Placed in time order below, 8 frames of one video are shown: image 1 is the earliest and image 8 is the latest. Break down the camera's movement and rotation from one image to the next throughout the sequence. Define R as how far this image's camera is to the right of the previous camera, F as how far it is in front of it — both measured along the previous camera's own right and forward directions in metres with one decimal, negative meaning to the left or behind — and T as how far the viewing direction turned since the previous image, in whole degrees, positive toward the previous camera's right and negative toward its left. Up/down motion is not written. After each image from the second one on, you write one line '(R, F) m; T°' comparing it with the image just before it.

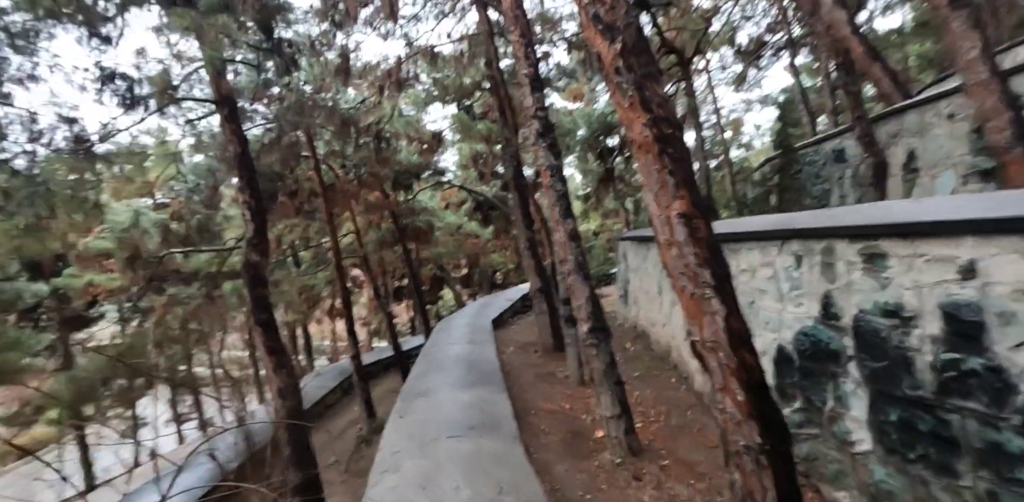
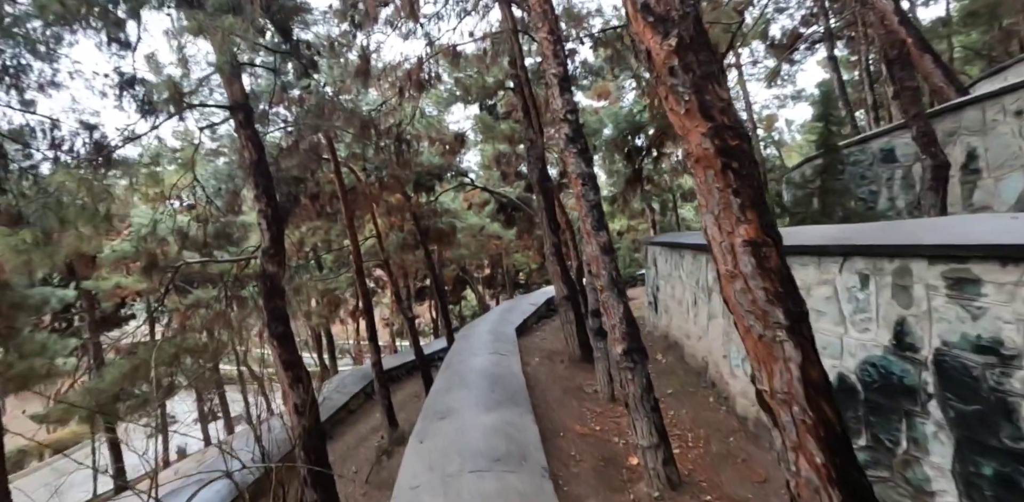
(0.0, +0.3) m; -2°
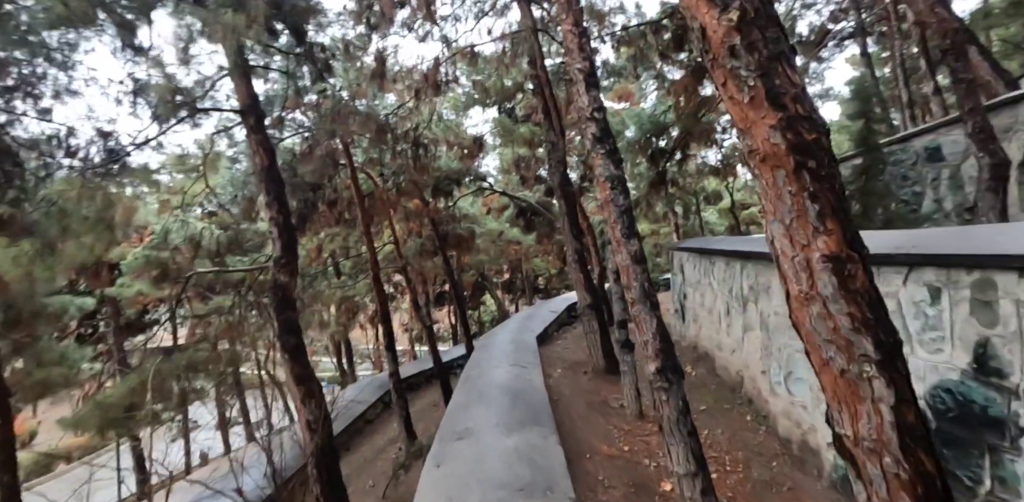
(0.0, +0.3) m; -2°
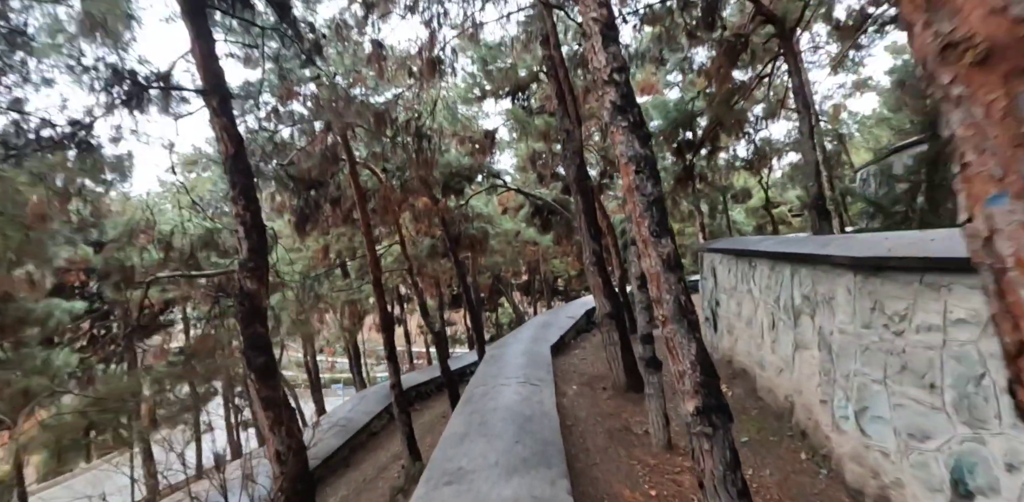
(+0.1, +0.7) m; -2°
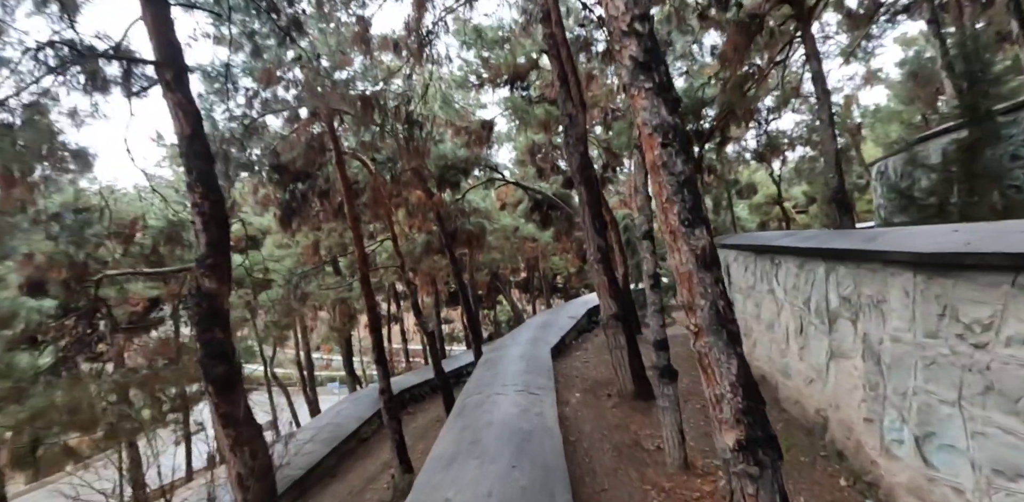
(0.0, +0.5) m; 0°
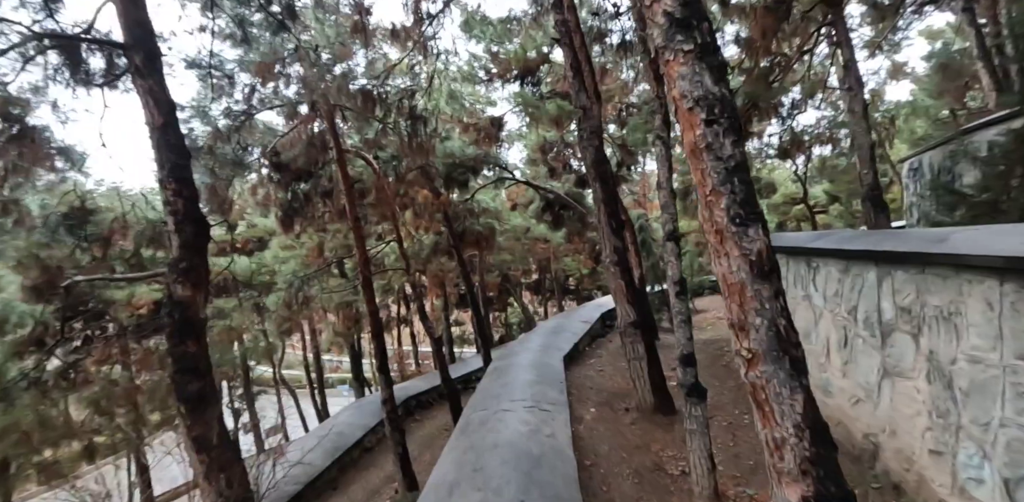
(0.0, +0.4) m; -1°
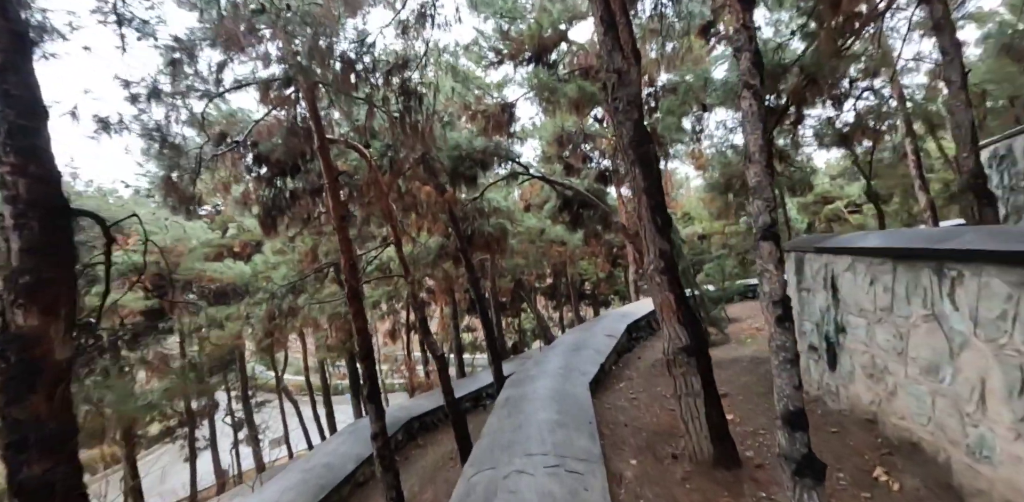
(0.0, +1.2) m; -1°
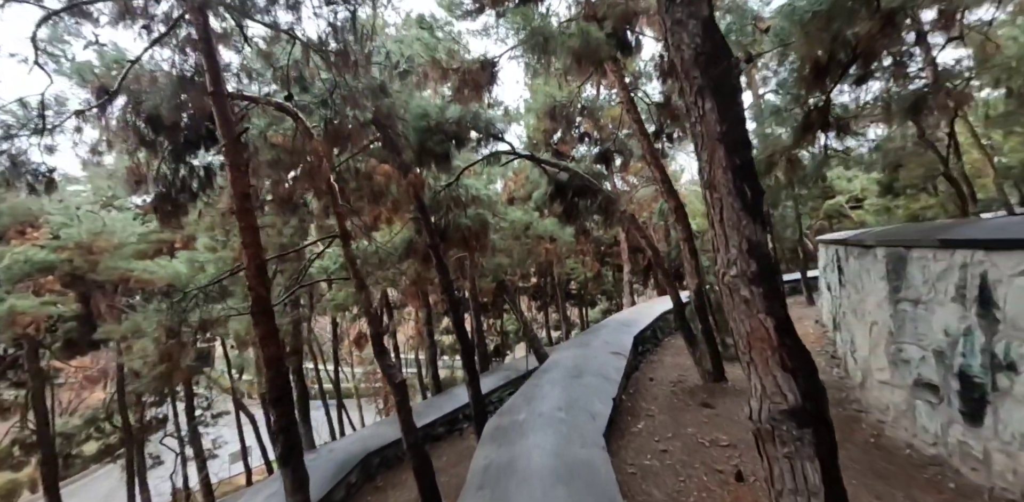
(0.0, +1.7) m; +2°
